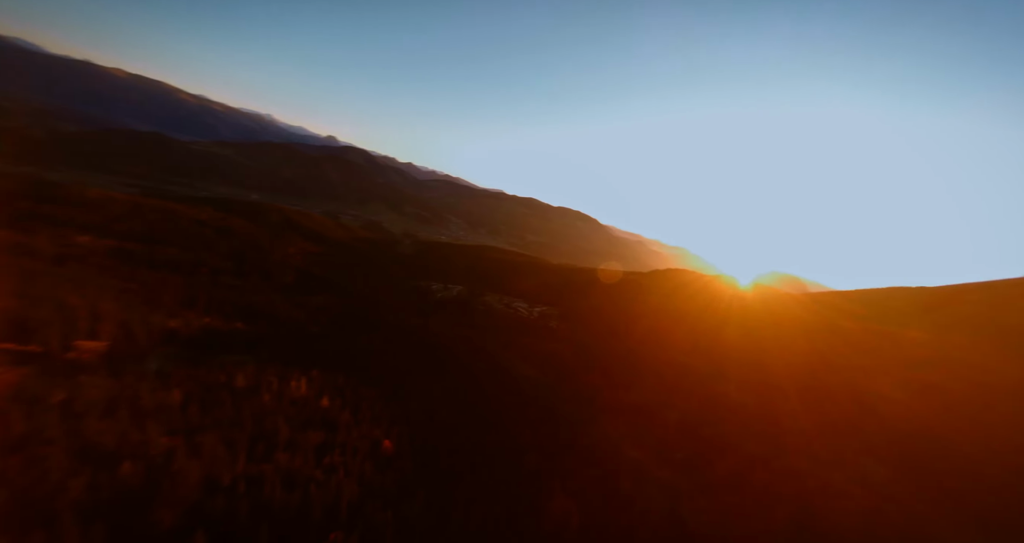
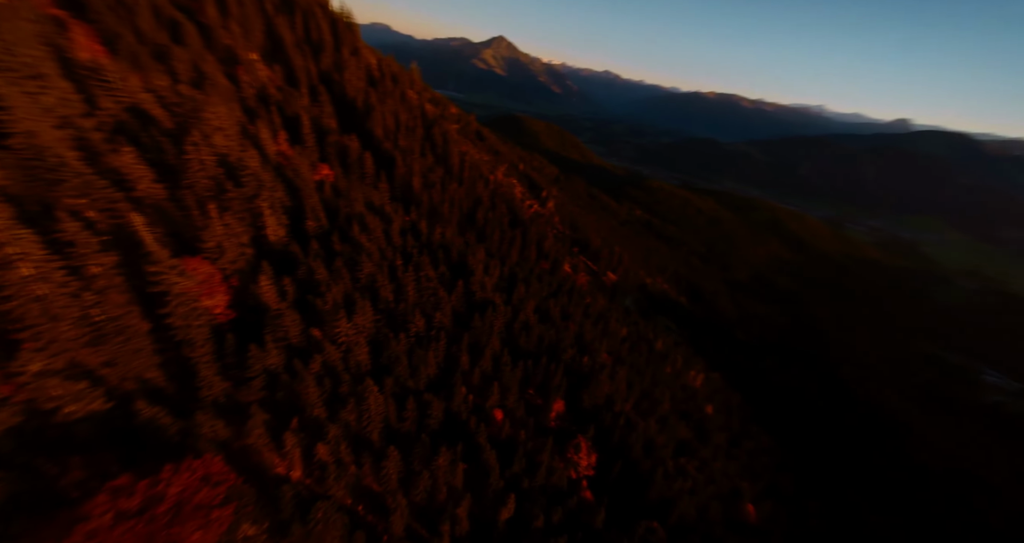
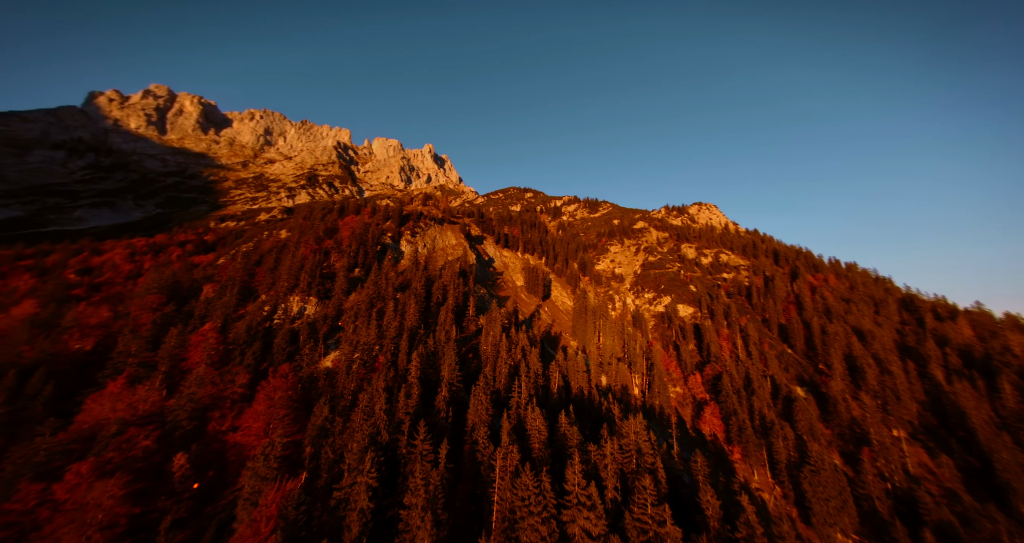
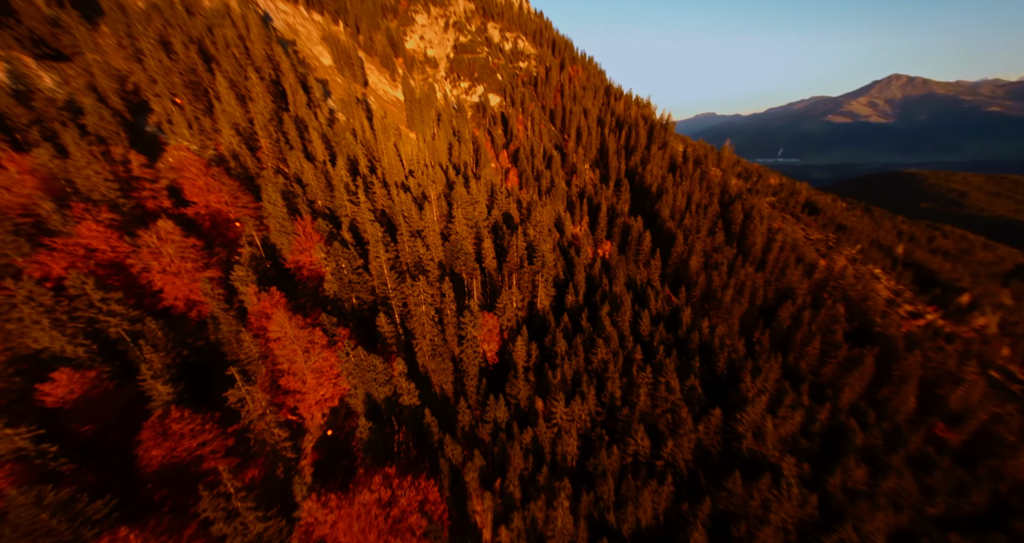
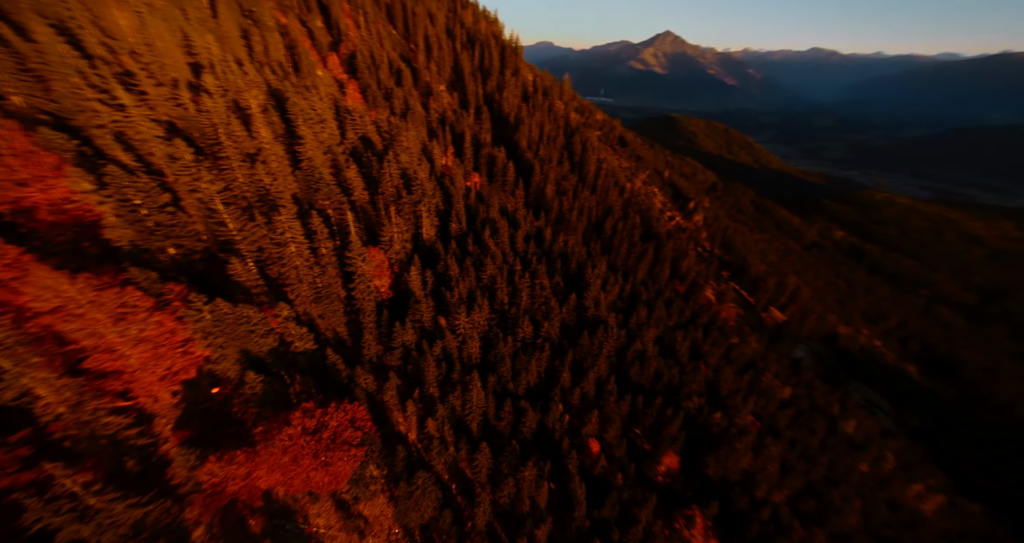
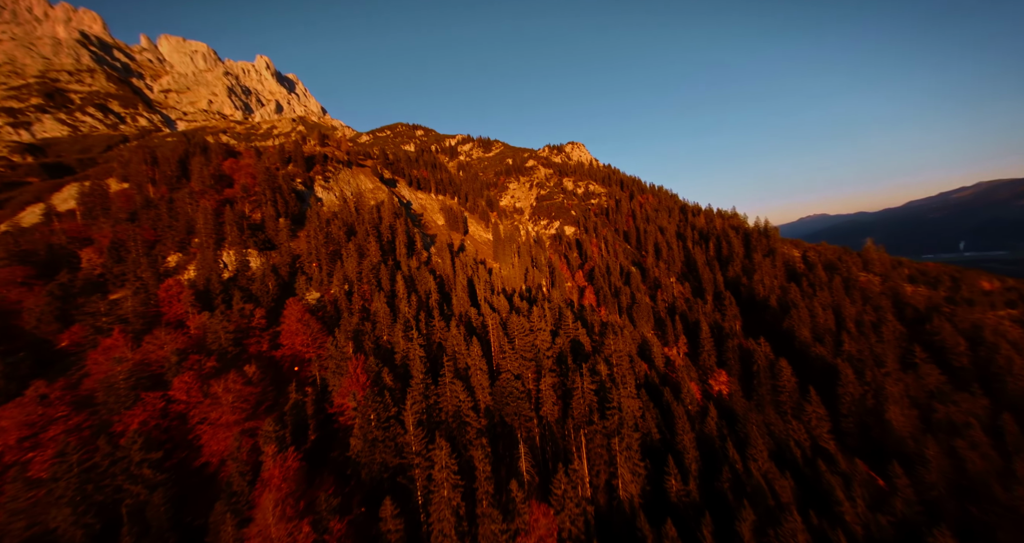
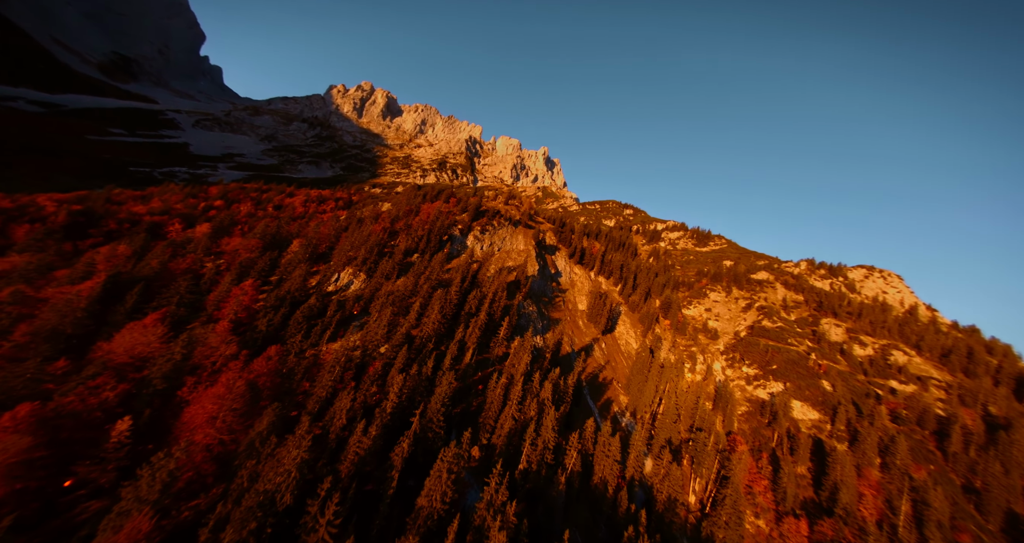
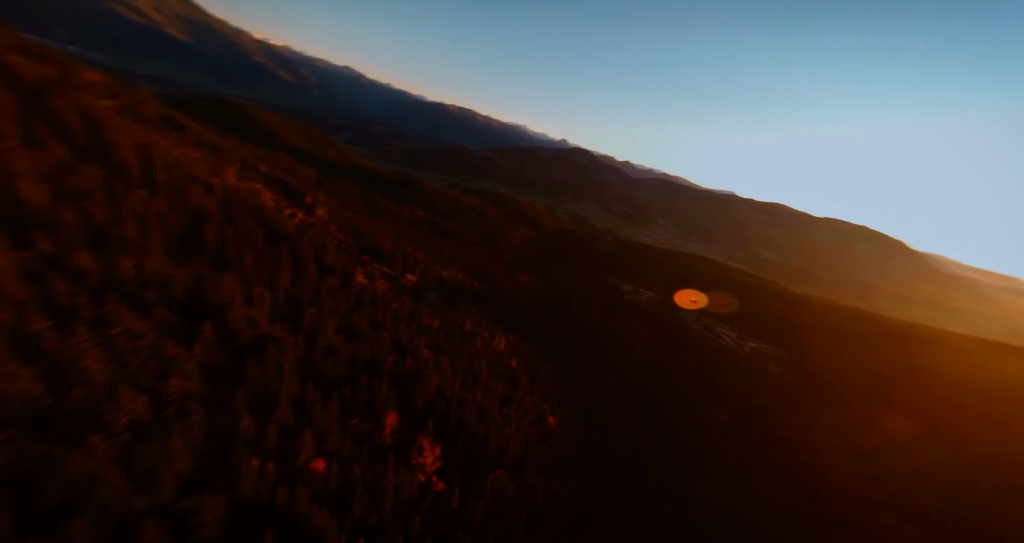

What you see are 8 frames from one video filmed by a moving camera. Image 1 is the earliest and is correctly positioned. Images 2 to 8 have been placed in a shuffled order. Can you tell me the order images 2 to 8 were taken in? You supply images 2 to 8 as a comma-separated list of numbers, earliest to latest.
8, 2, 5, 4, 6, 3, 7
